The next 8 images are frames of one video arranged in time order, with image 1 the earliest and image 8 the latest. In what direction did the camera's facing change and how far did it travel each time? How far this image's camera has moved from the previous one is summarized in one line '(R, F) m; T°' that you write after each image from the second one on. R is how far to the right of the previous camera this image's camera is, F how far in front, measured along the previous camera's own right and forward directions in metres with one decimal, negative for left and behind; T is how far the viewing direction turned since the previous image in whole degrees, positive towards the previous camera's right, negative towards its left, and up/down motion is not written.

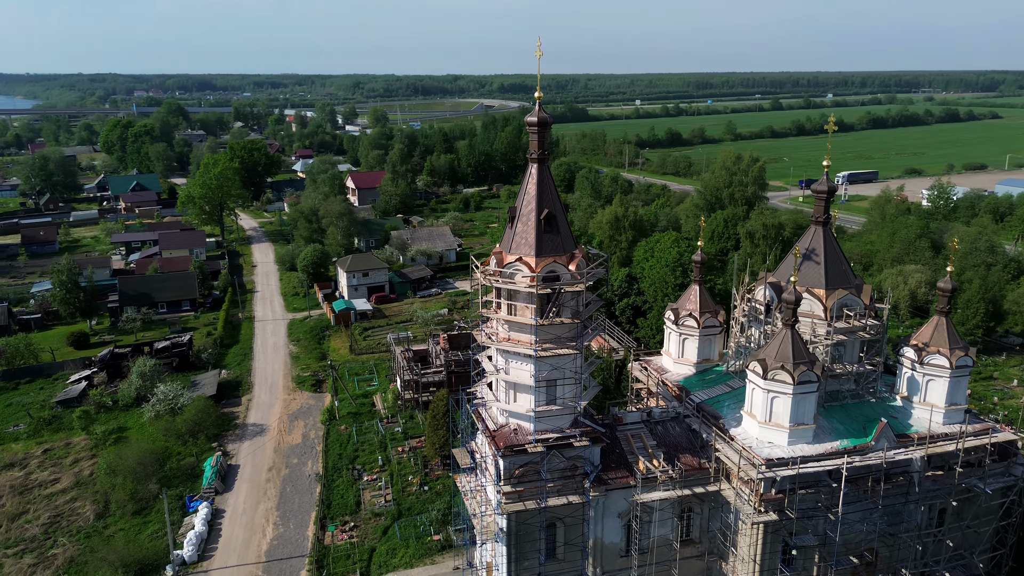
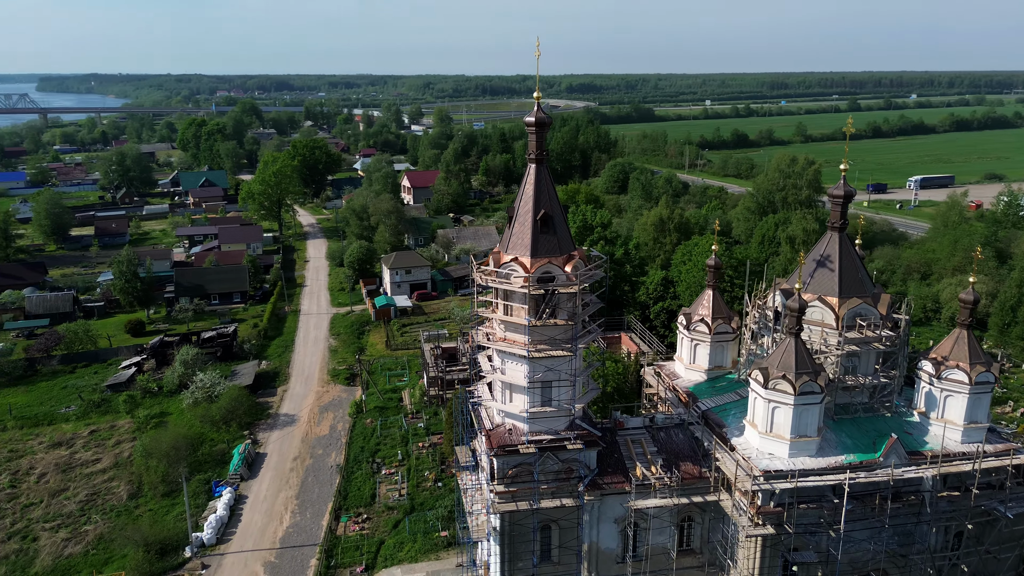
(+1.6, +0.1) m; -5°
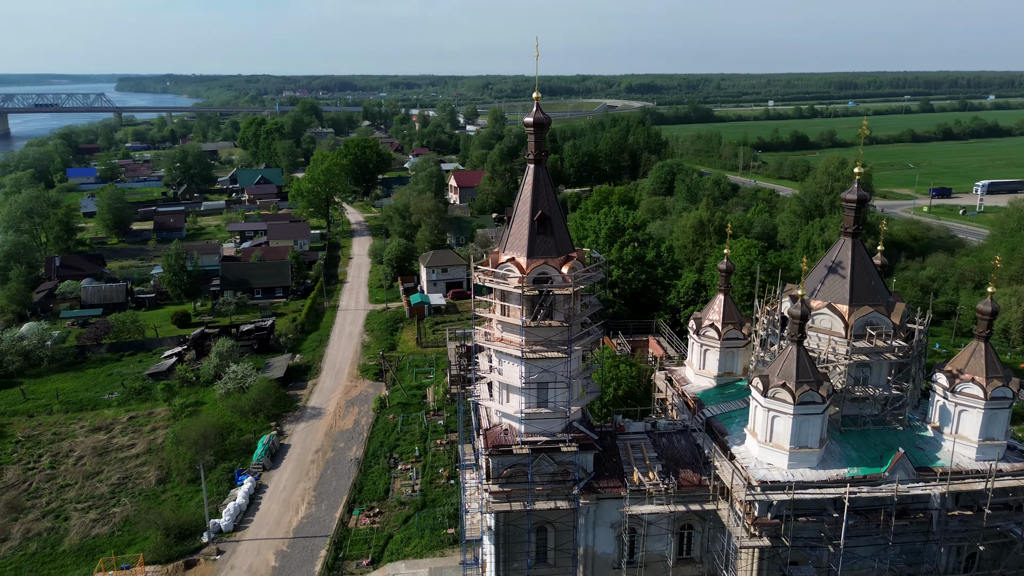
(+1.4, +0.1) m; -4°
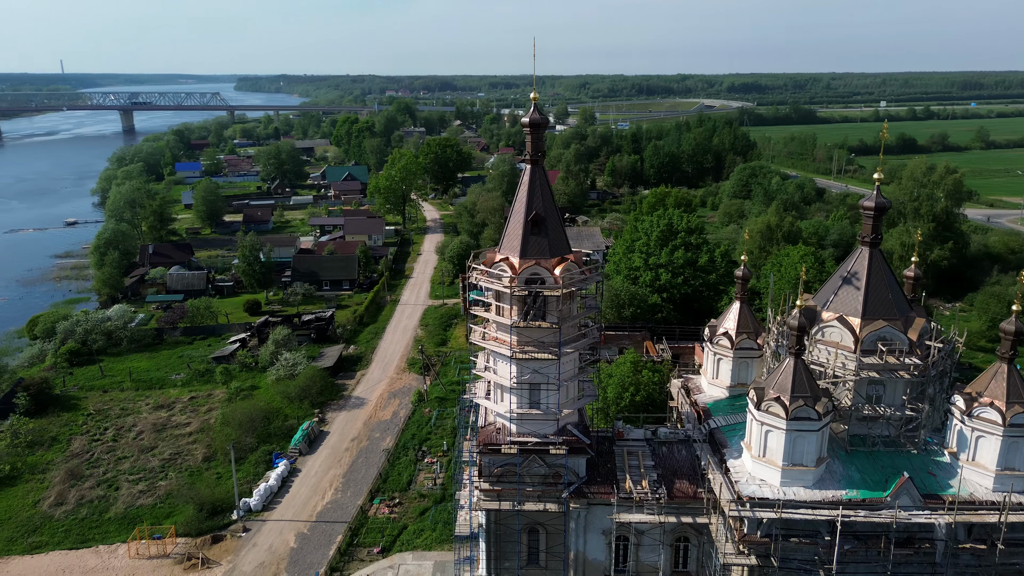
(+2.3, +0.1) m; -7°
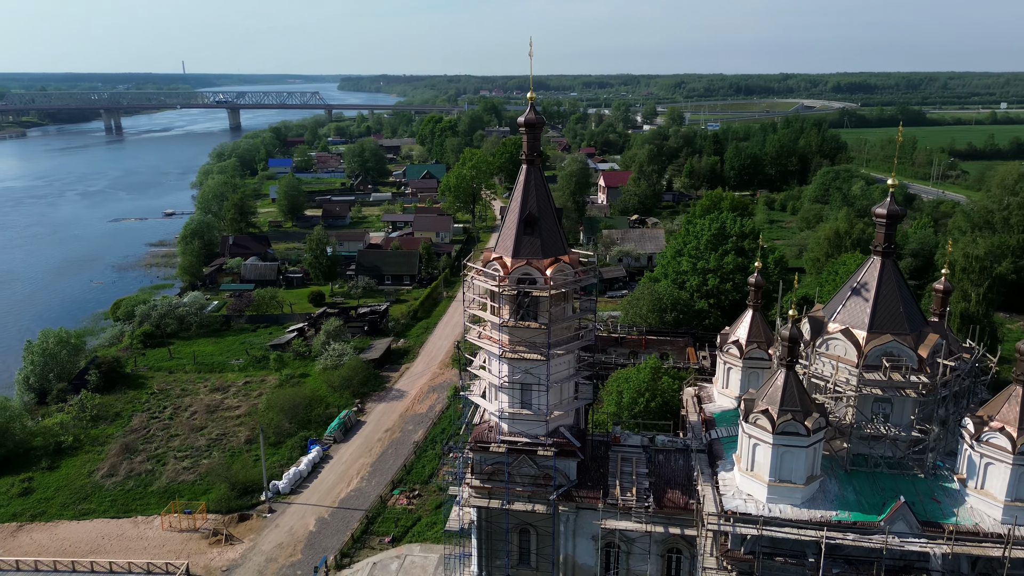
(+2.2, +0.1) m; -7°
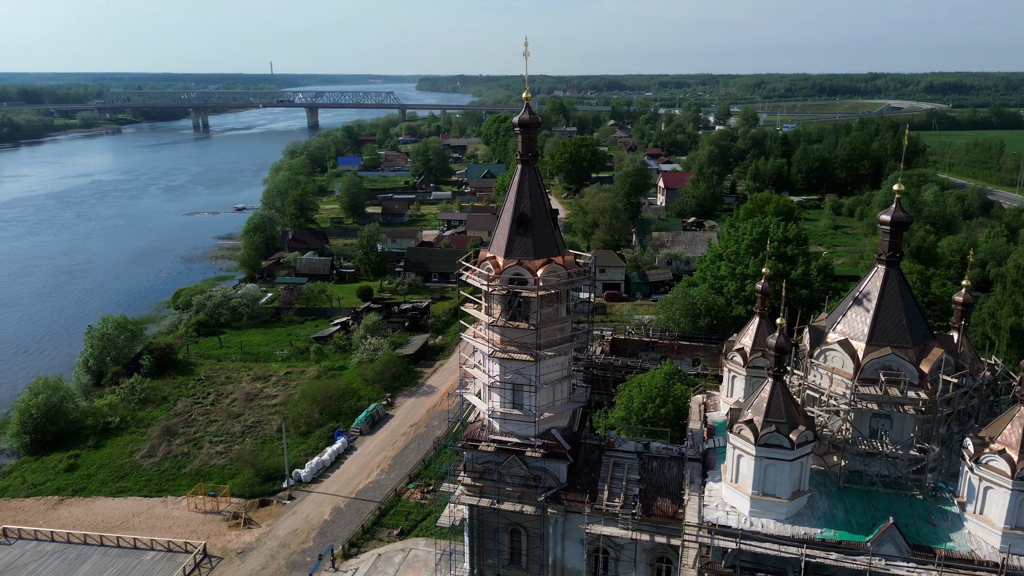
(+1.8, +0.1) m; -5°
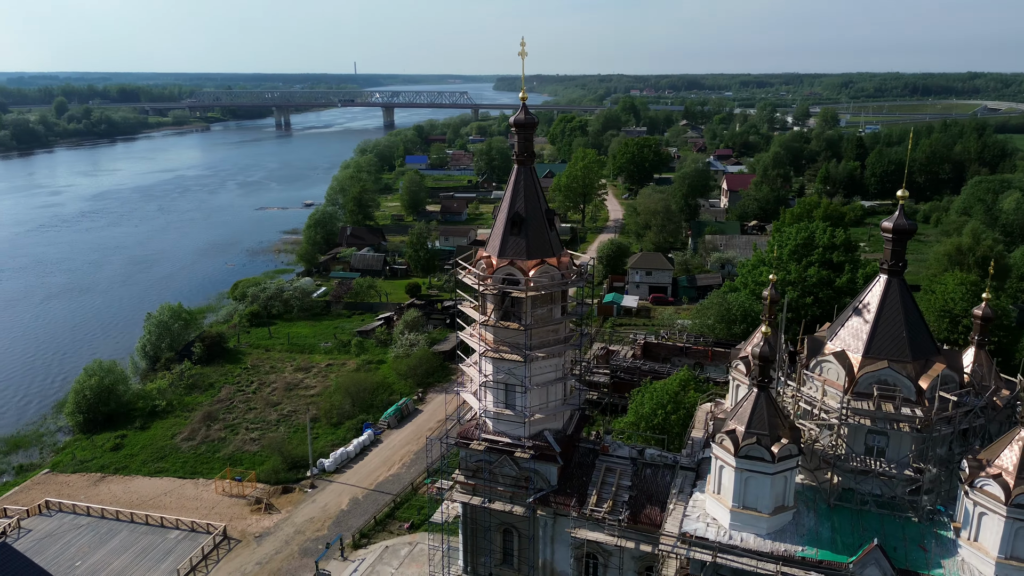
(+1.8, +0.1) m; -6°
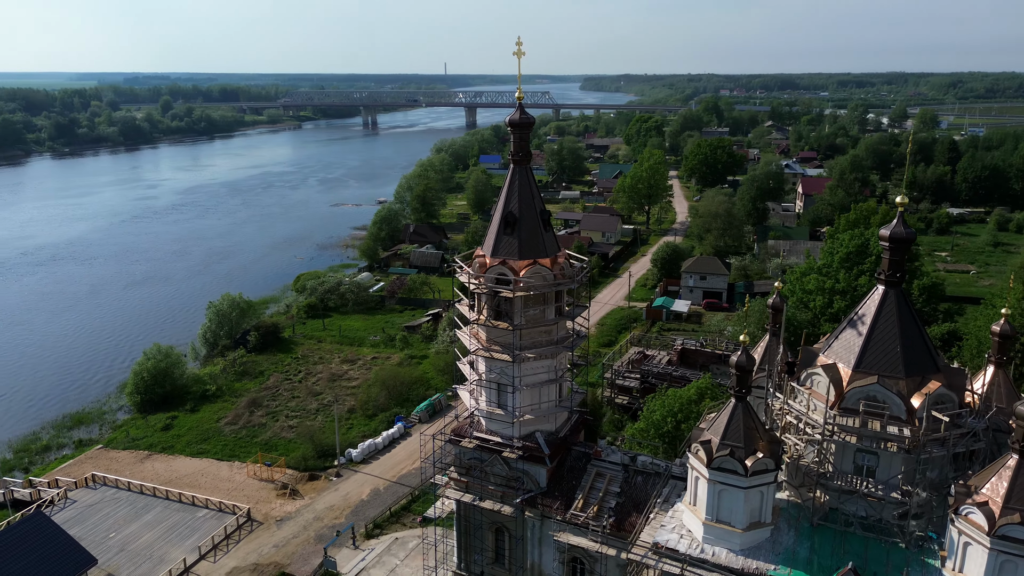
(+2.0, +0.1) m; -6°
